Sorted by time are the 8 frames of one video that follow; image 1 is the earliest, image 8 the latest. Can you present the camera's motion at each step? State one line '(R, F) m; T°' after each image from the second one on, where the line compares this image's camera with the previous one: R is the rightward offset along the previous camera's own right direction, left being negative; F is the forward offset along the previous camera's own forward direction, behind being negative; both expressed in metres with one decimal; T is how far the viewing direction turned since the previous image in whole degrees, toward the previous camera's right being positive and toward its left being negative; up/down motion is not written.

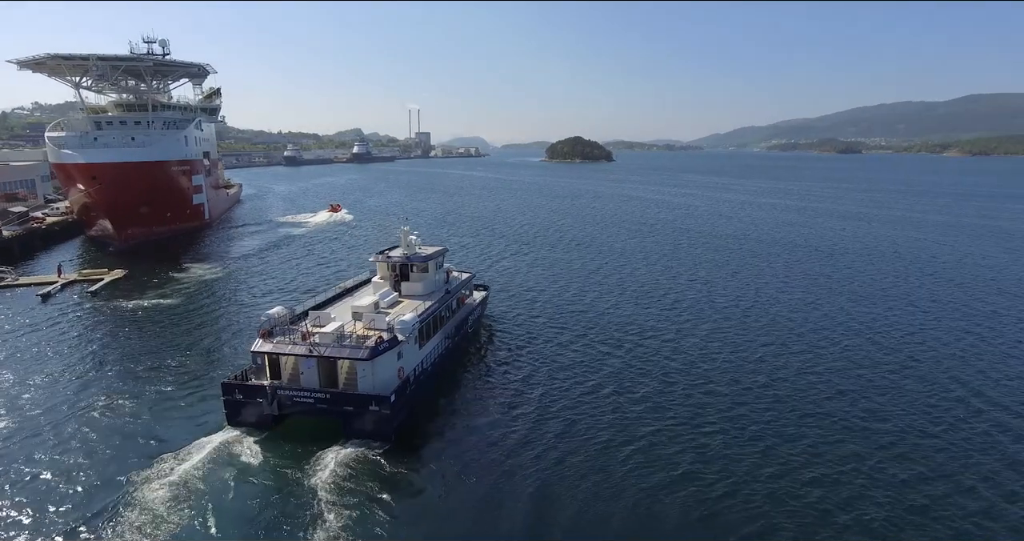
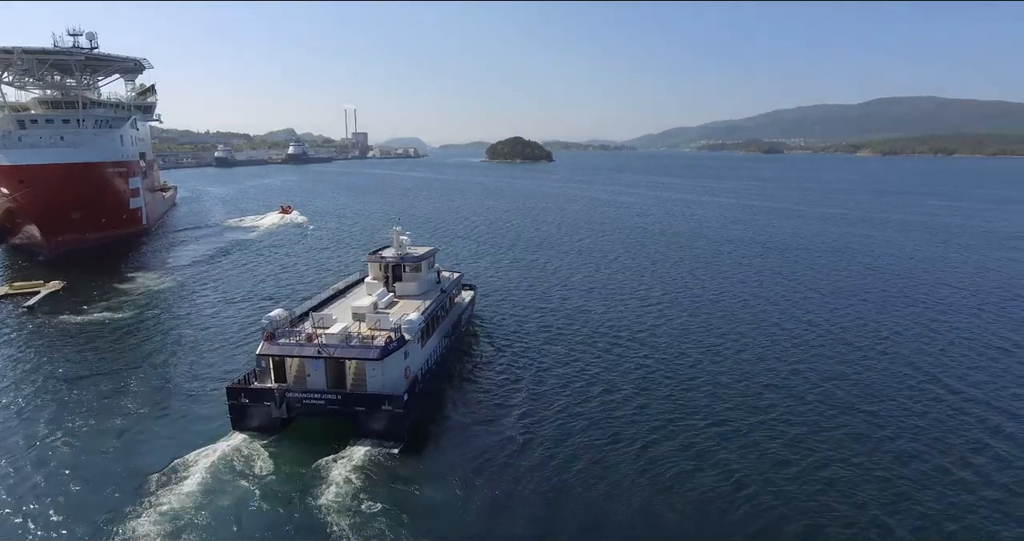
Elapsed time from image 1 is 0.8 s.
(-0.8, +0.5) m; +5°
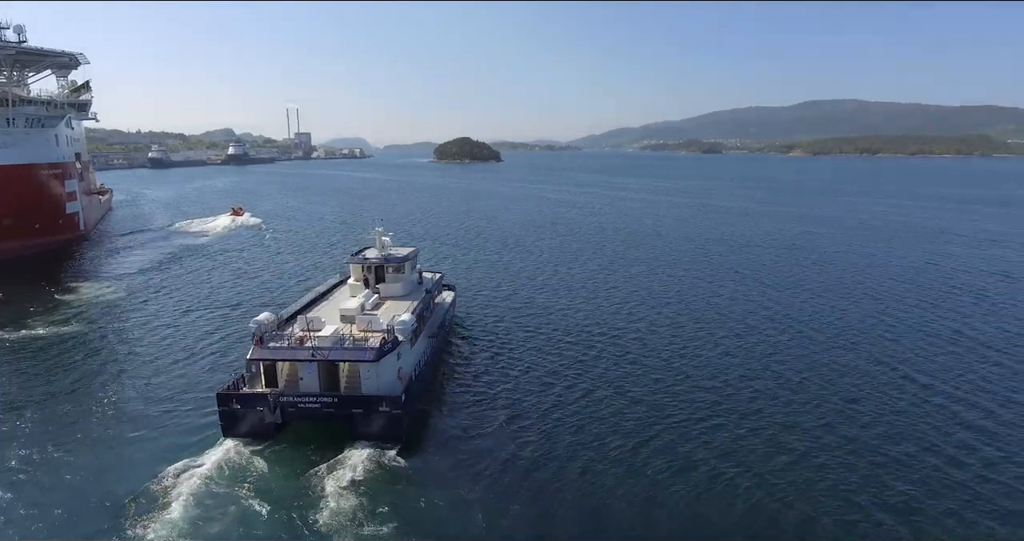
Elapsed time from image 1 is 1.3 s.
(-1.4, -0.1) m; +4°
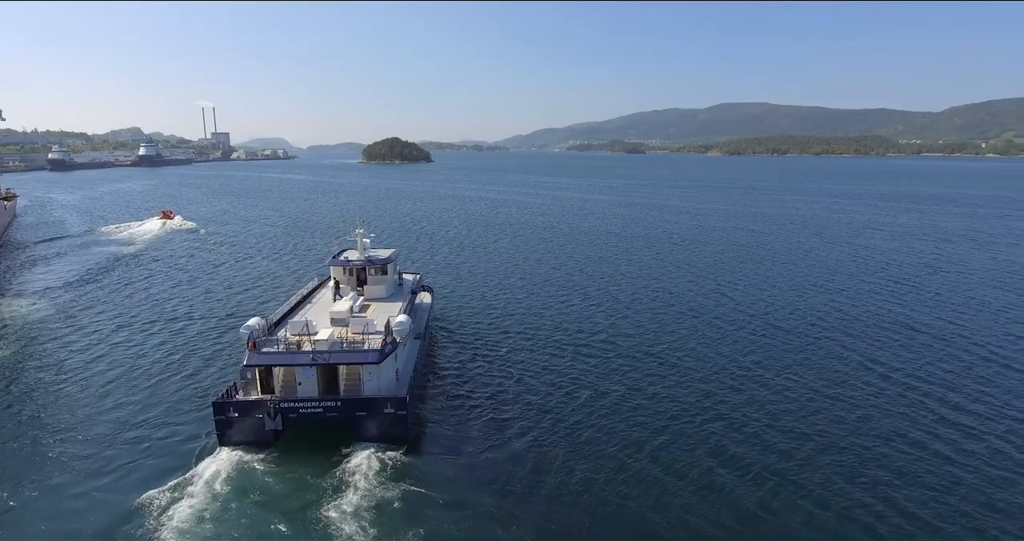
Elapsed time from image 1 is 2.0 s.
(-2.1, -0.1) m; +5°
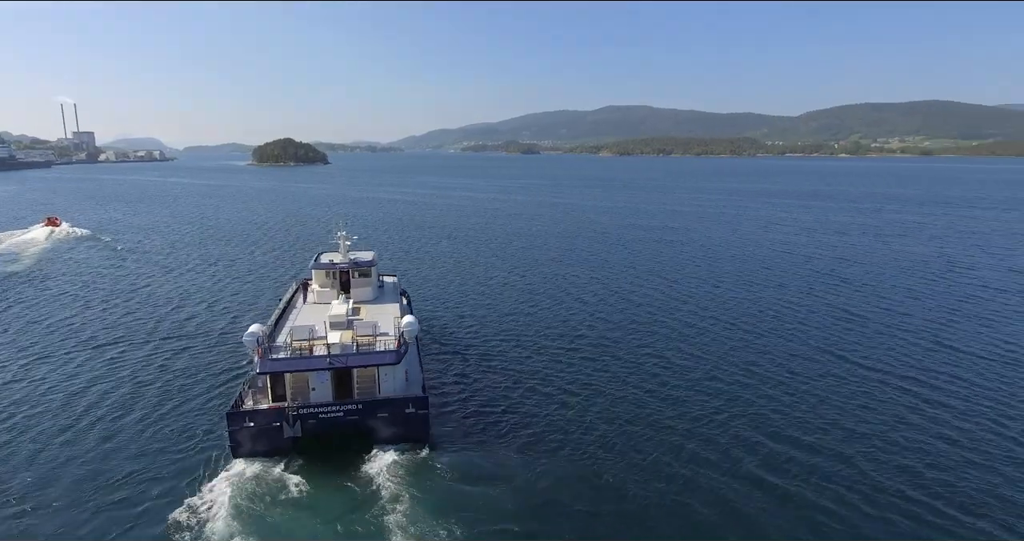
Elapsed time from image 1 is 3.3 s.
(-3.4, -0.3) m; +7°
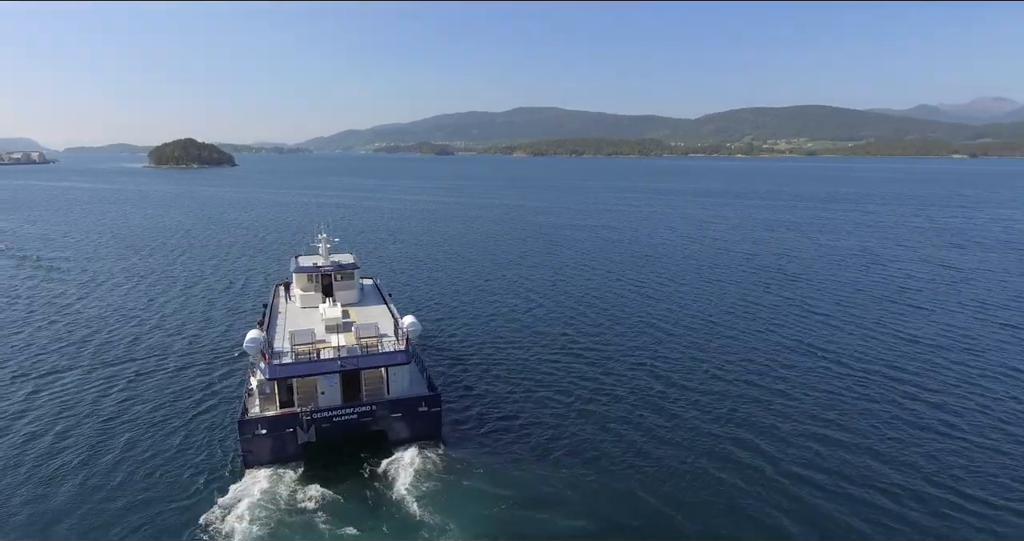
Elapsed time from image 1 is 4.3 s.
(-2.6, -0.3) m; +6°
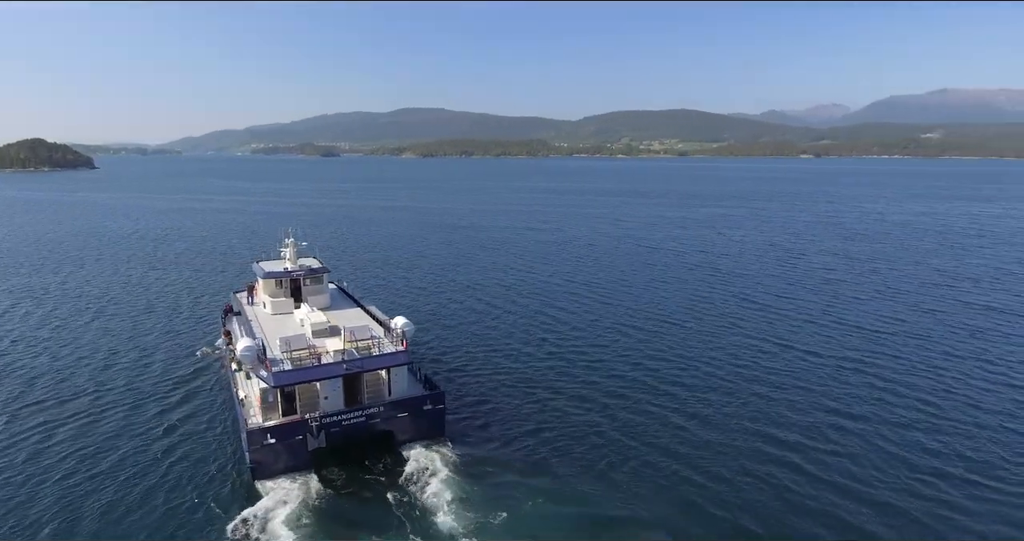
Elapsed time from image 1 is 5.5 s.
(-3.1, -0.4) m; +8°
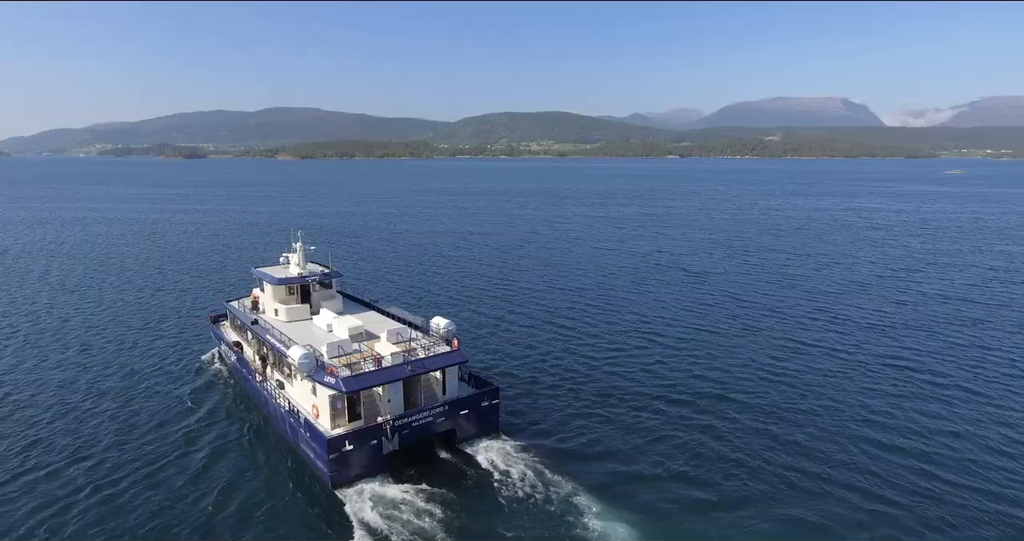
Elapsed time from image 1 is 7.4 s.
(-4.8, -0.1) m; +7°
